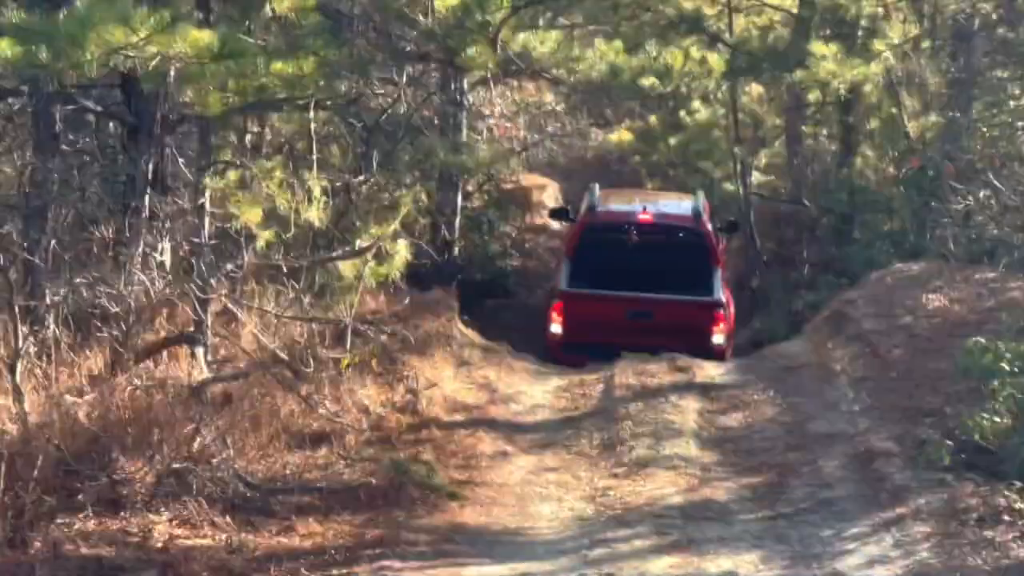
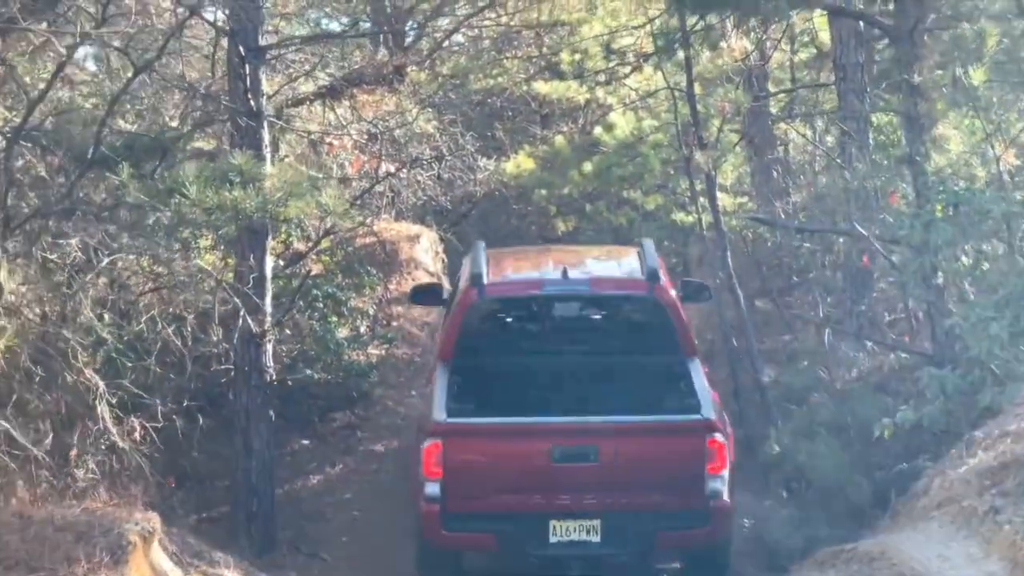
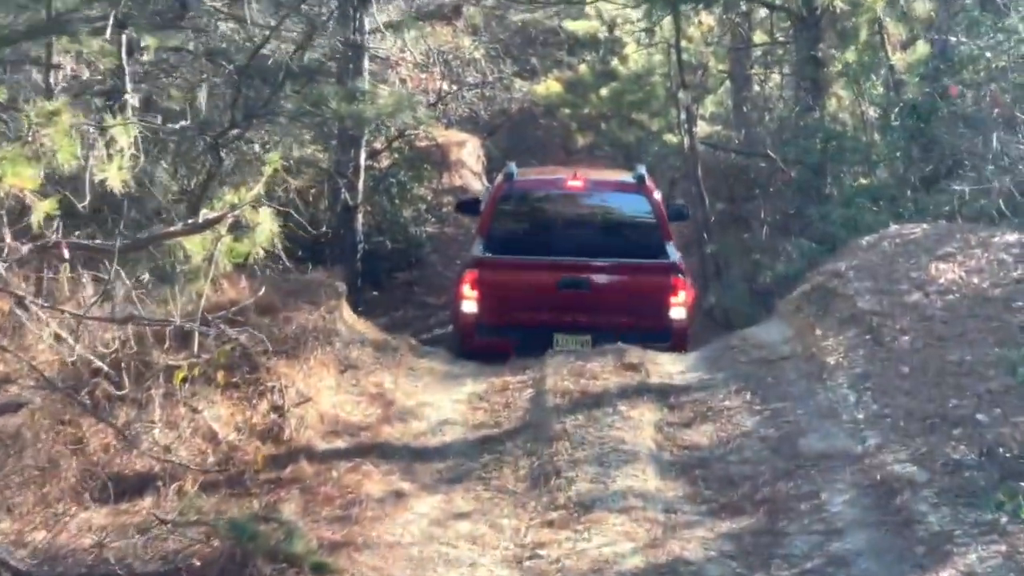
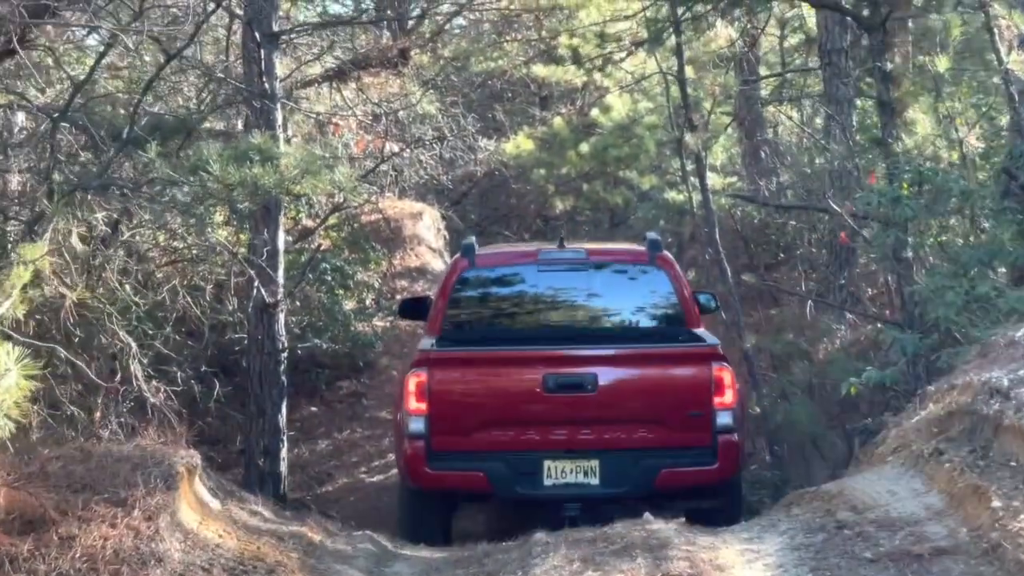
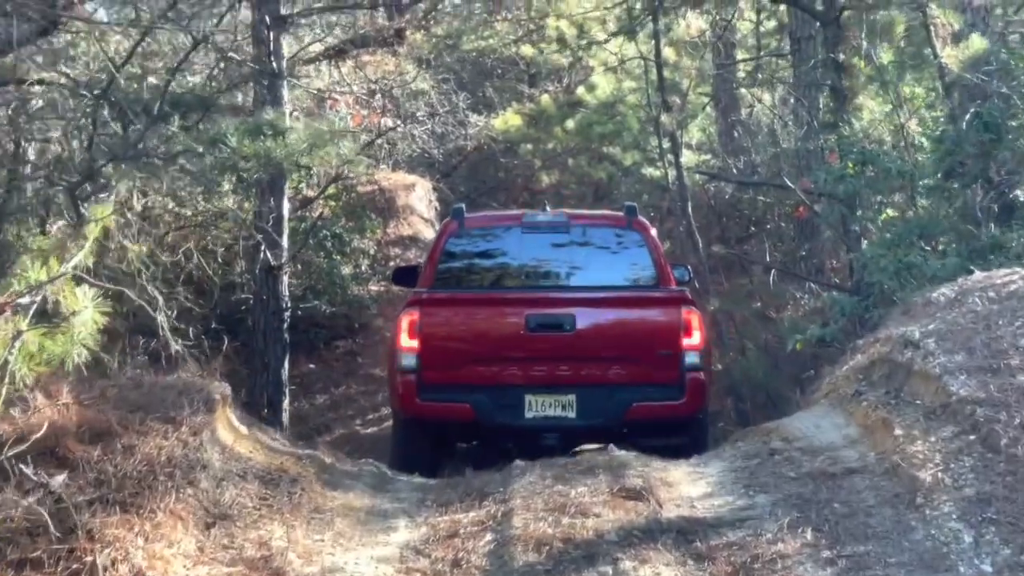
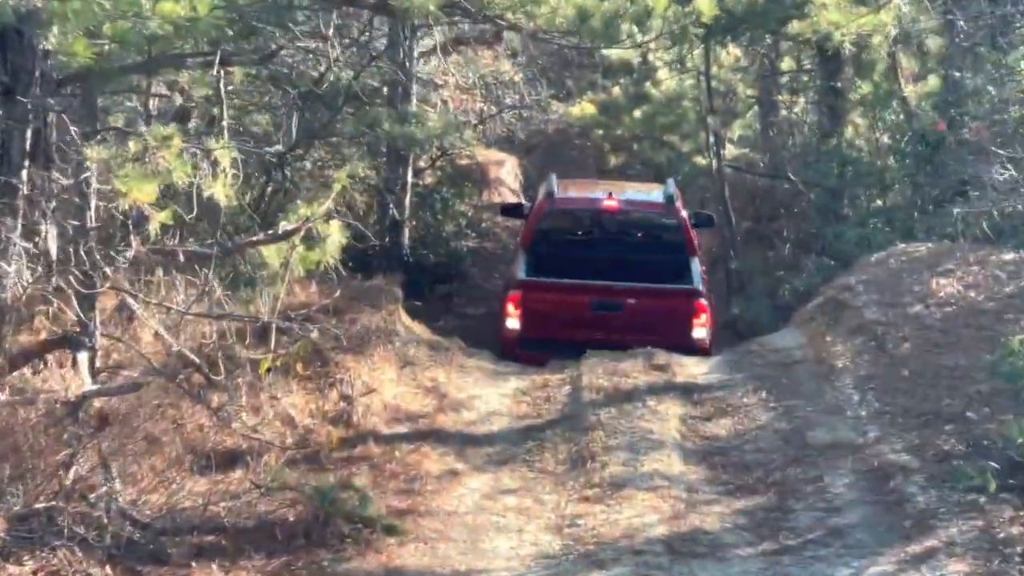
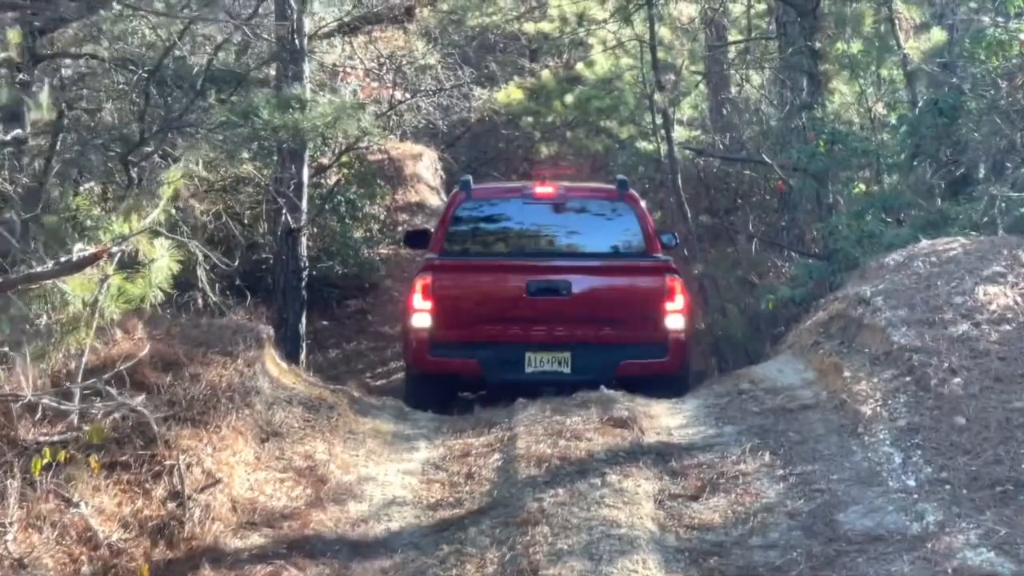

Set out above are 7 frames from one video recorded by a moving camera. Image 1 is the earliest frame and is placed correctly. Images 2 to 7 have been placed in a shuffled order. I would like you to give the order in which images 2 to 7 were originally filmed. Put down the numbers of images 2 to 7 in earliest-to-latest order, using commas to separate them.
6, 3, 7, 5, 4, 2
